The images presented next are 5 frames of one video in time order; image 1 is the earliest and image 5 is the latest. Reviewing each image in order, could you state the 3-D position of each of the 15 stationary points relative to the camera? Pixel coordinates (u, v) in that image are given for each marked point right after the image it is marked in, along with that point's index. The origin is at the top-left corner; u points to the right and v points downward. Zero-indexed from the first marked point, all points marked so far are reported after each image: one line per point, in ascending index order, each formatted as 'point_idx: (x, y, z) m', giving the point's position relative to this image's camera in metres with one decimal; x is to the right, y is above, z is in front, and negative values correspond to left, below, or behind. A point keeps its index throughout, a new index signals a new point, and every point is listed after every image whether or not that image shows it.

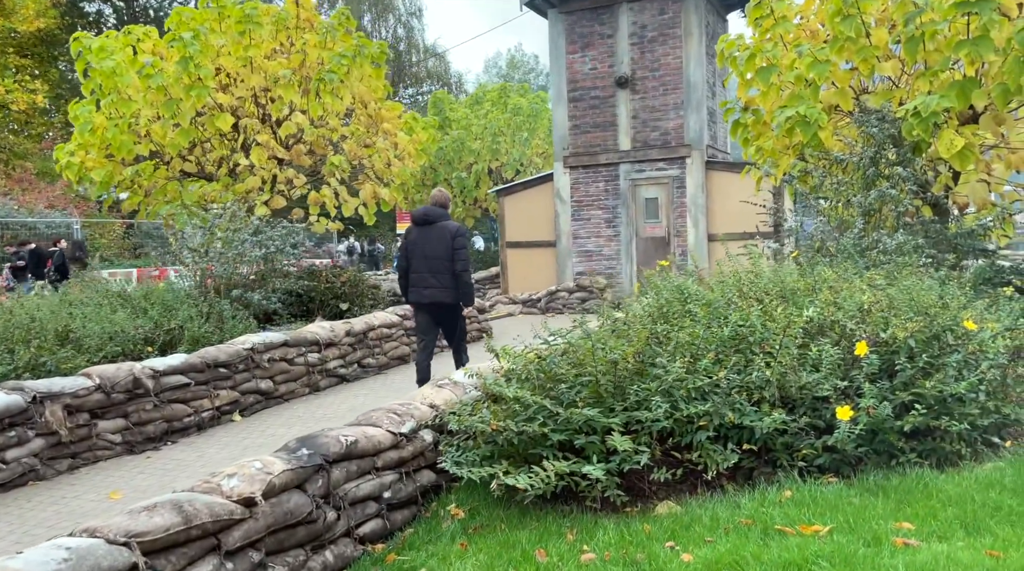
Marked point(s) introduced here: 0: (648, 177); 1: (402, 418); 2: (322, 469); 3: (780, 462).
0: (+2.2, +1.8, +15.3) m
1: (-0.6, -0.7, +4.8) m
2: (-0.8, -0.8, +4.1) m
3: (+1.3, -0.9, +4.6) m
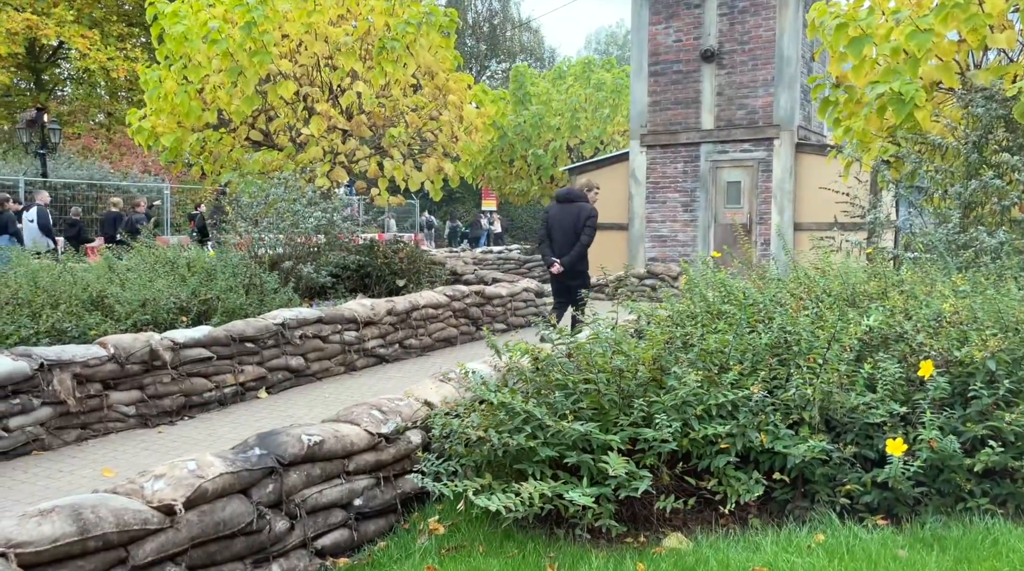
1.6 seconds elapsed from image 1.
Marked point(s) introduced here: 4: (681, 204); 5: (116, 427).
0: (+3.3, +1.9, +14.3) m
1: (-0.6, -0.6, +4.3) m
2: (-0.9, -0.7, +3.6) m
3: (+1.3, -0.9, +3.9) m
4: (+2.7, +1.3, +14.8) m
5: (-2.7, -0.9, +6.2) m
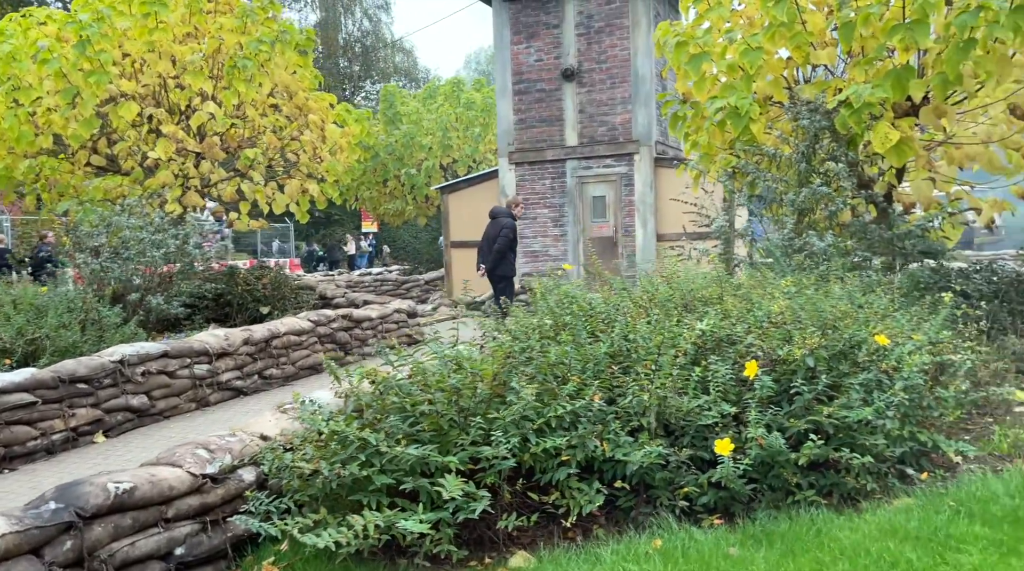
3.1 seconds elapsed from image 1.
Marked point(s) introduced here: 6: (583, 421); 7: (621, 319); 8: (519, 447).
0: (+1.3, +1.7, +14.6) m
1: (-1.3, -0.7, +4.1) m
2: (-1.5, -0.8, +3.5) m
3: (+0.6, -0.9, +4.0) m
4: (+0.6, +1.1, +15.1) m
5: (-3.6, -1.2, +5.8) m
6: (+0.3, -0.6, +4.0) m
7: (+0.6, -0.2, +4.8) m
8: (0.0, -0.7, +3.9) m
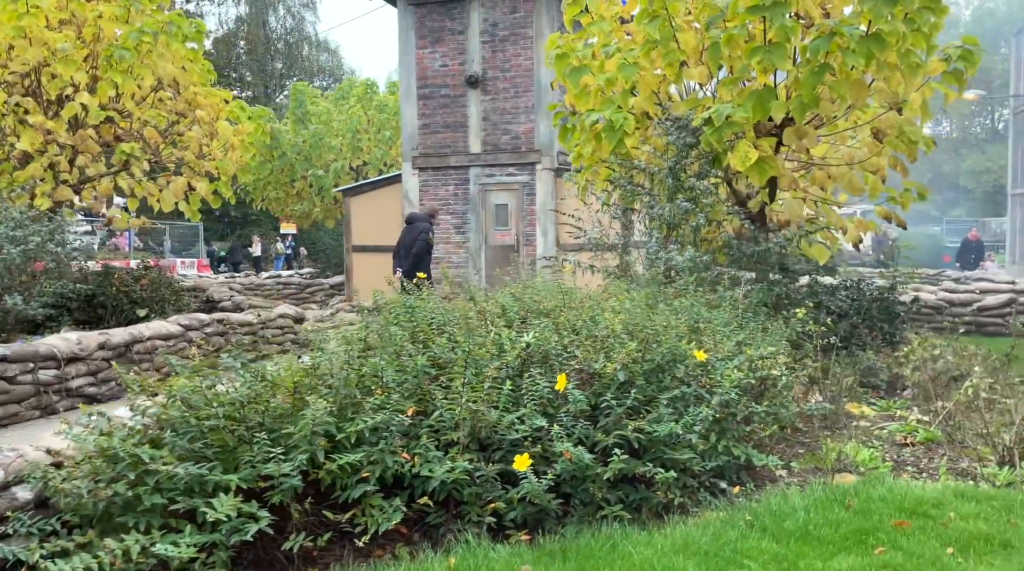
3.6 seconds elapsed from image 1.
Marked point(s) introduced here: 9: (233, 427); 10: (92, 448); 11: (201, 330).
0: (-0.2, +1.6, +14.6) m
1: (-2.1, -0.7, +4.0) m
2: (-2.3, -0.8, +3.3) m
3: (-0.2, -1.0, +3.9) m
4: (-1.0, +1.0, +15.0) m
5: (-4.5, -1.2, +5.5) m
6: (-0.5, -0.6, +3.9) m
7: (-0.3, -0.2, +4.8) m
8: (-0.8, -0.7, +3.8) m
9: (-1.1, -0.6, +3.8) m
10: (-1.5, -0.6, +3.8) m
11: (-3.0, -0.4, +9.2) m
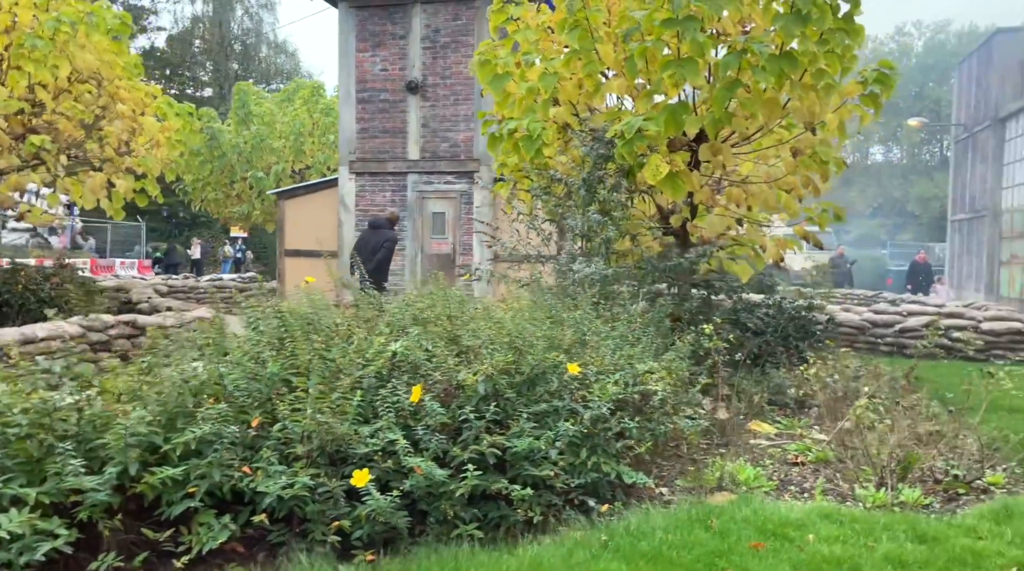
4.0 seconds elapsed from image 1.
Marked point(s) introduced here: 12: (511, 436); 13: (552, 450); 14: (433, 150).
0: (-1.2, +1.5, +14.5) m
1: (-2.7, -0.7, +3.7) m
2: (-2.9, -0.8, +3.0) m
3: (-0.8, -1.0, +3.8) m
4: (-2.0, +0.8, +14.8) m
5: (-5.2, -1.1, +5.1) m
6: (-1.1, -0.6, +3.7) m
7: (-0.9, -0.2, +4.6) m
8: (-1.4, -0.7, +3.6) m
9: (-1.6, -0.6, +3.6) m
10: (-2.1, -0.6, +3.5) m
11: (-3.8, -0.4, +8.9) m
12: (0.0, -0.6, +4.0) m
13: (+0.2, -0.7, +4.0) m
14: (-1.3, +2.1, +14.5) m
